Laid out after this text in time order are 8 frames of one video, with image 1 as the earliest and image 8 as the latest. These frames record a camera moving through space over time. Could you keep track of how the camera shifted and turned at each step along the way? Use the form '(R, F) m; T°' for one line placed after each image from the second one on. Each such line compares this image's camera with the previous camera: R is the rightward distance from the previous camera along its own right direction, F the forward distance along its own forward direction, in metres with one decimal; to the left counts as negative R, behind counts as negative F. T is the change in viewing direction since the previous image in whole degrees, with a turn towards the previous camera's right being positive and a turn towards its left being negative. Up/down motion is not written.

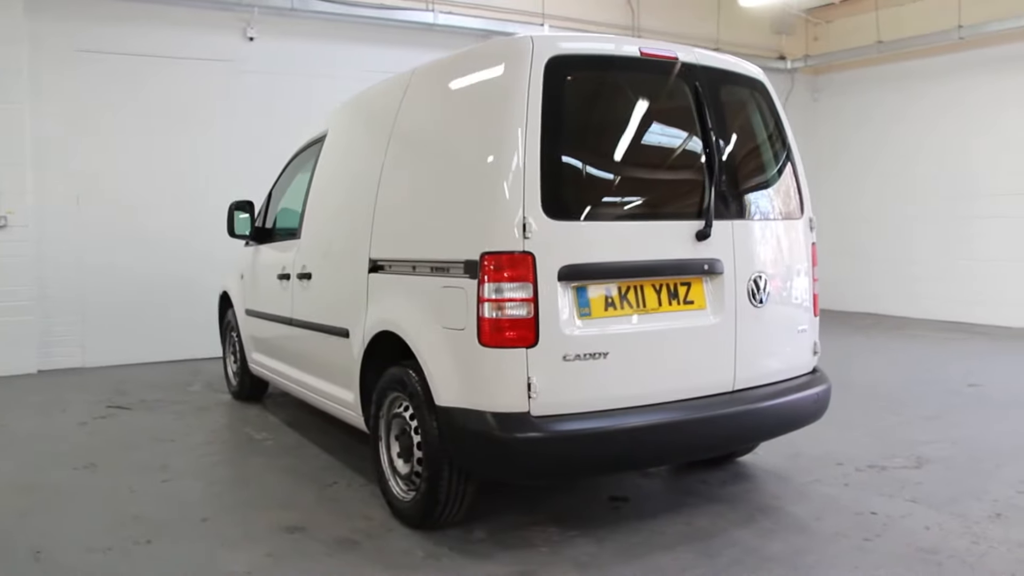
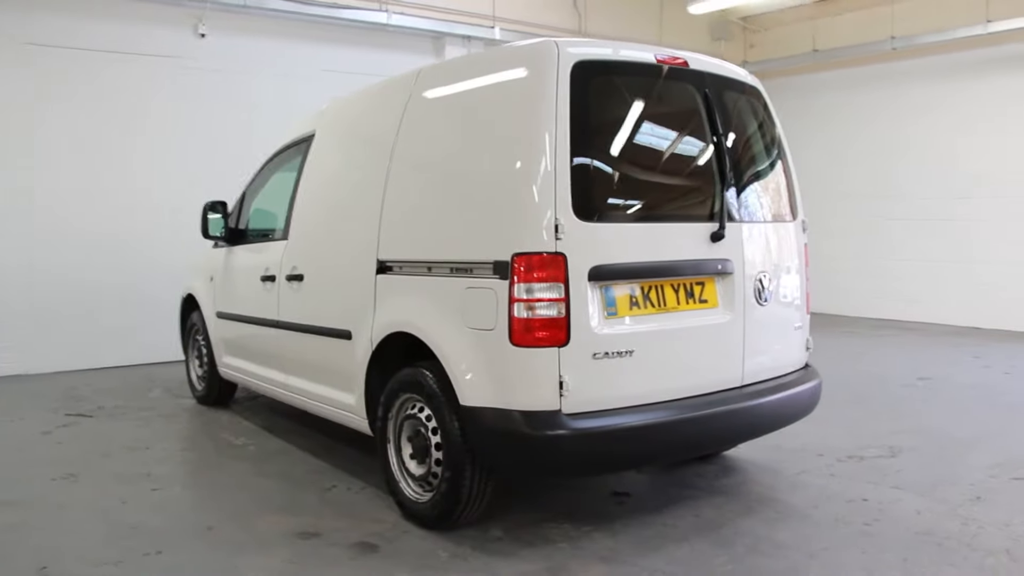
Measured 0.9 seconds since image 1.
(-0.3, 0.0) m; +5°
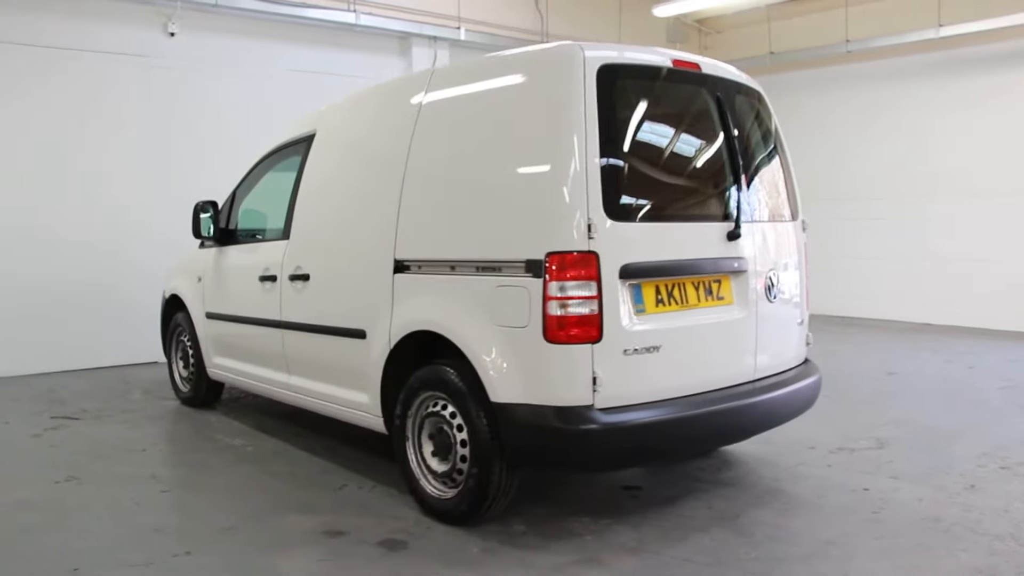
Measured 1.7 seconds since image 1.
(-0.3, 0.0) m; +4°
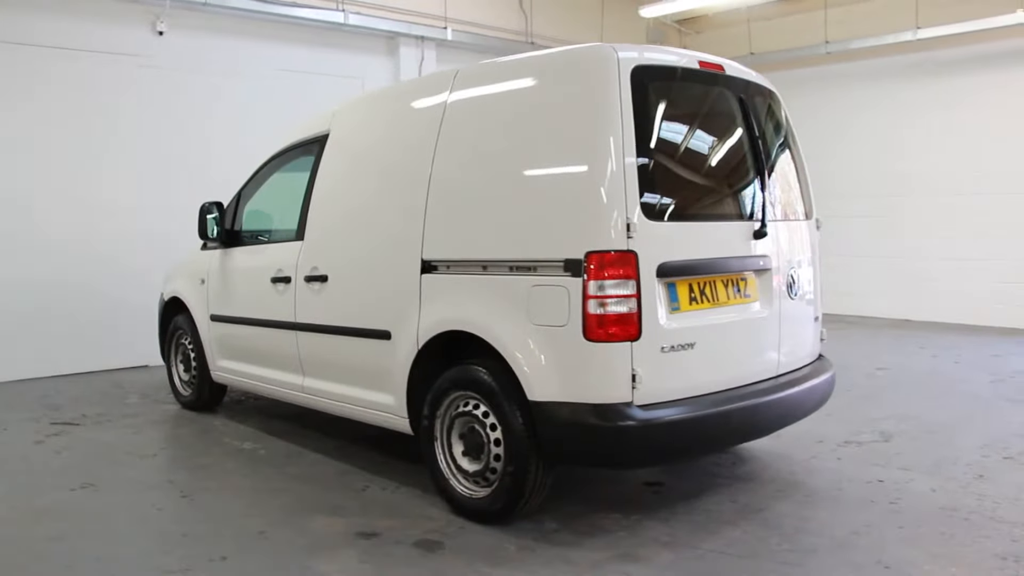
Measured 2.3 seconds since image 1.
(-0.2, 0.0) m; +2°
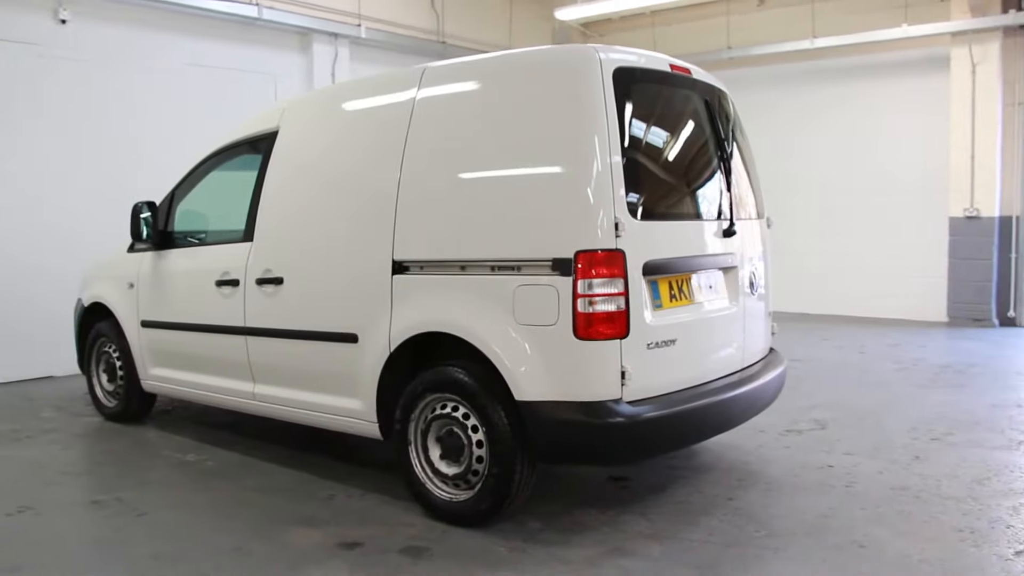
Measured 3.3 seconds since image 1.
(-0.3, 0.0) m; +7°
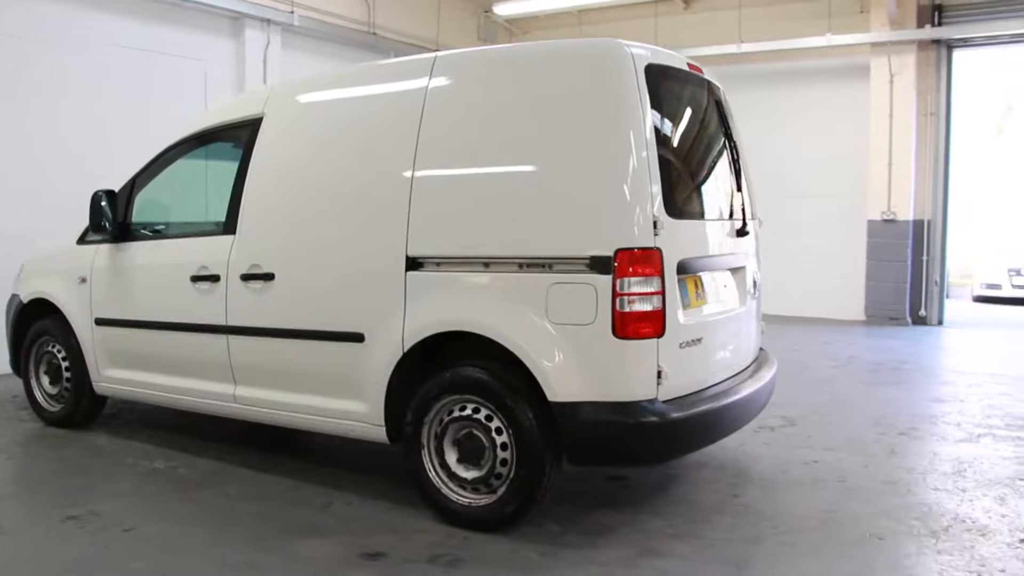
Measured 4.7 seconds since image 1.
(-0.4, +0.1) m; +7°
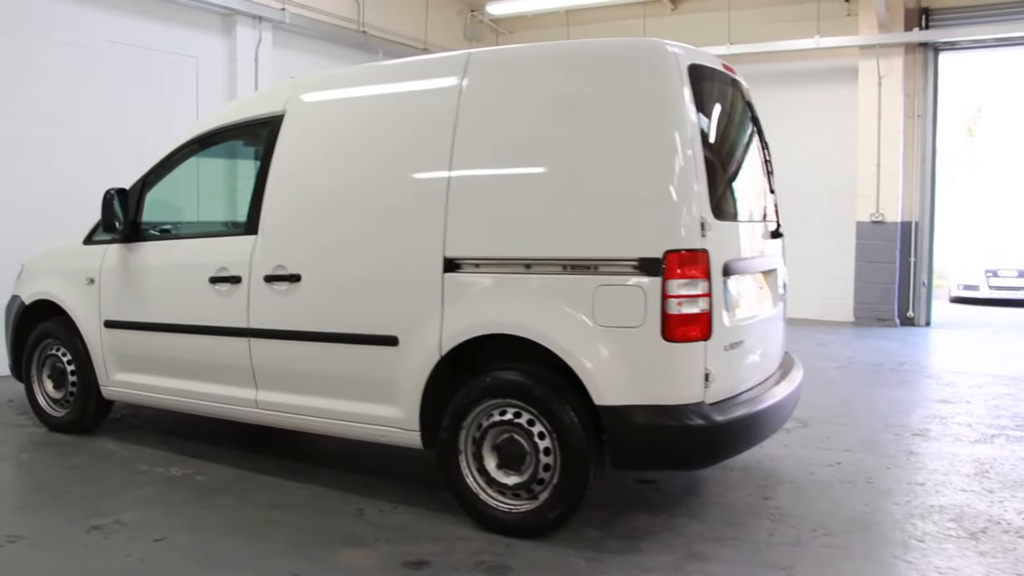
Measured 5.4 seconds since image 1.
(-0.2, 0.0) m; +2°
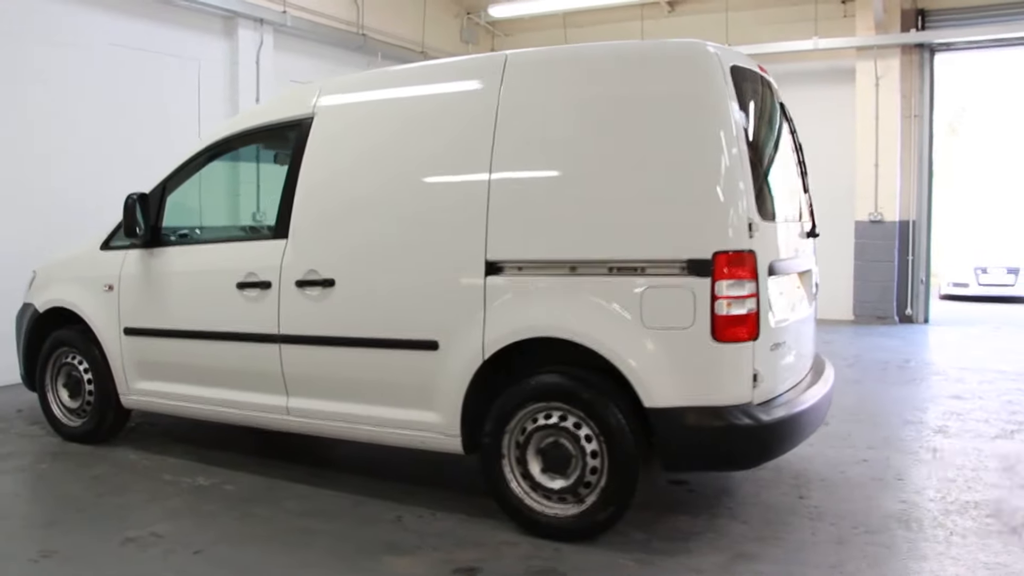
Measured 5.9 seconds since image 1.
(-0.2, 0.0) m; +1°
